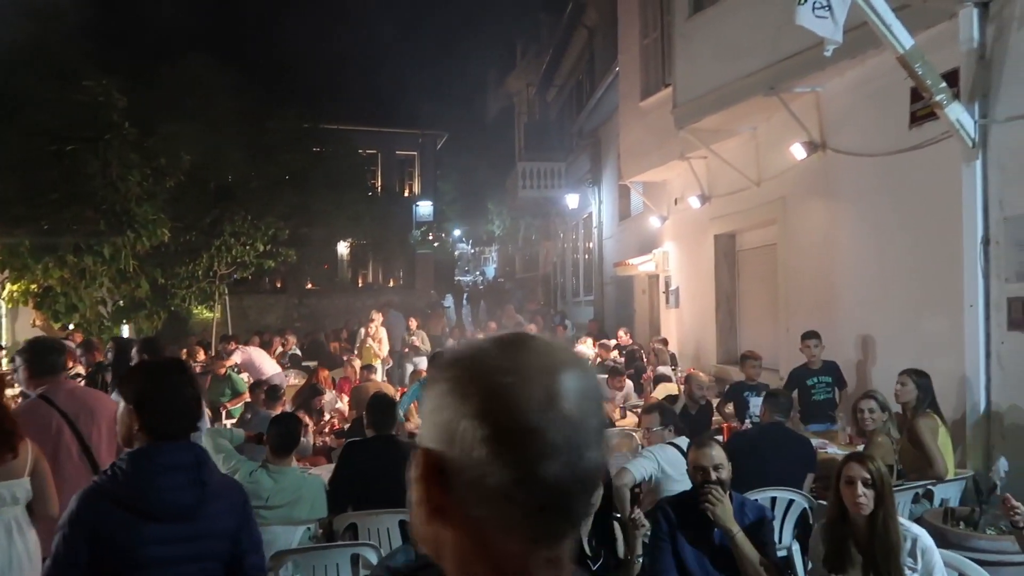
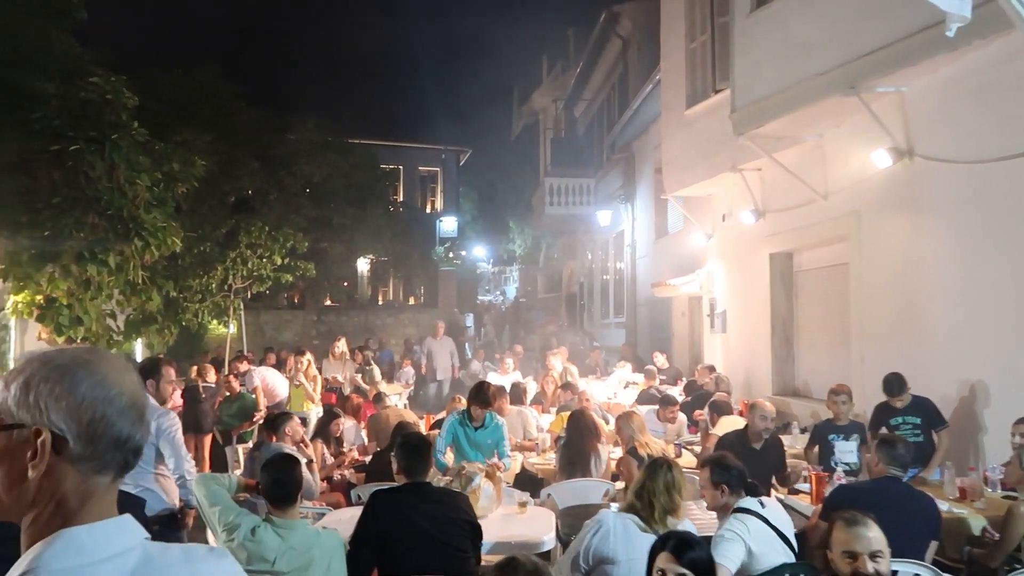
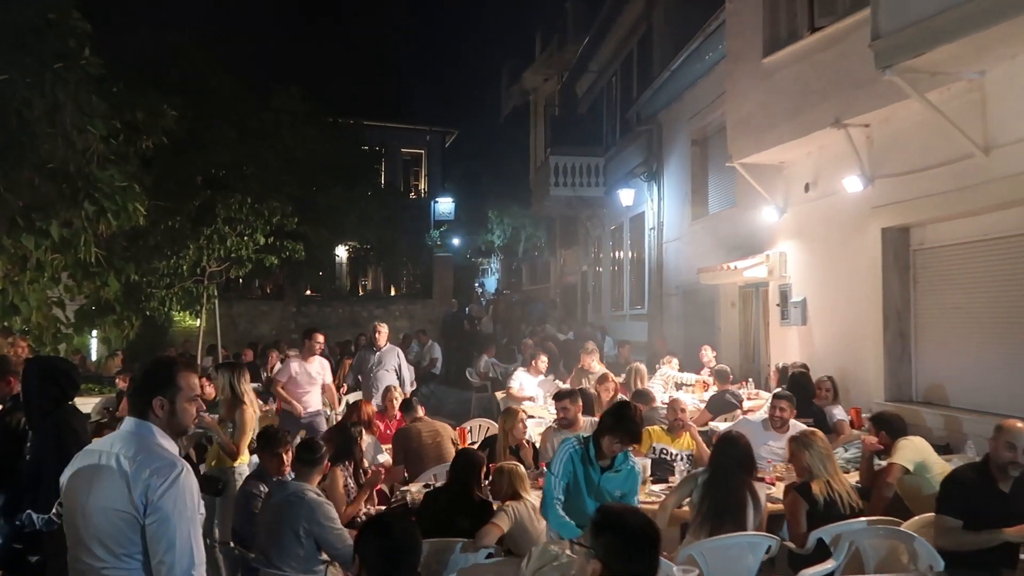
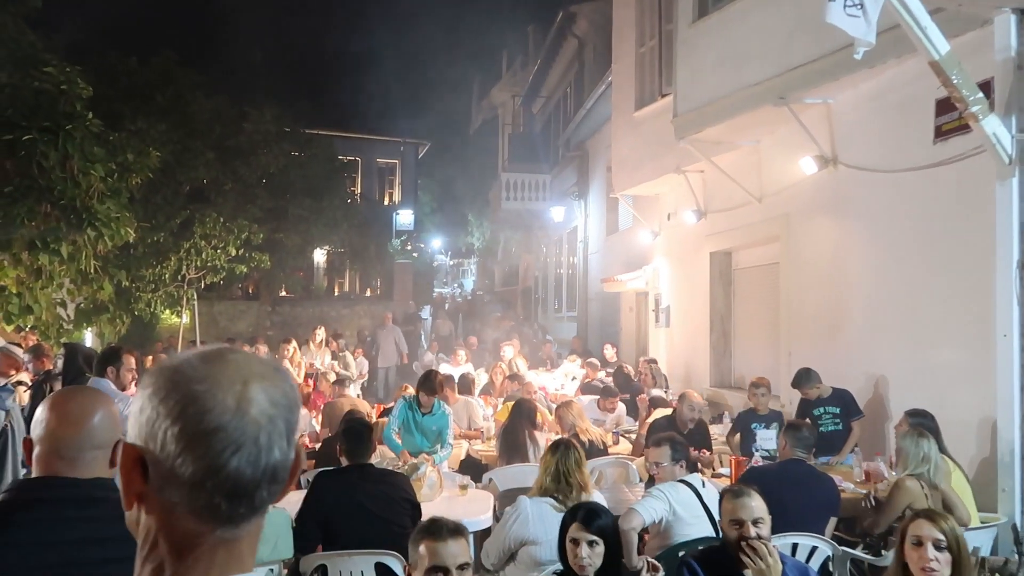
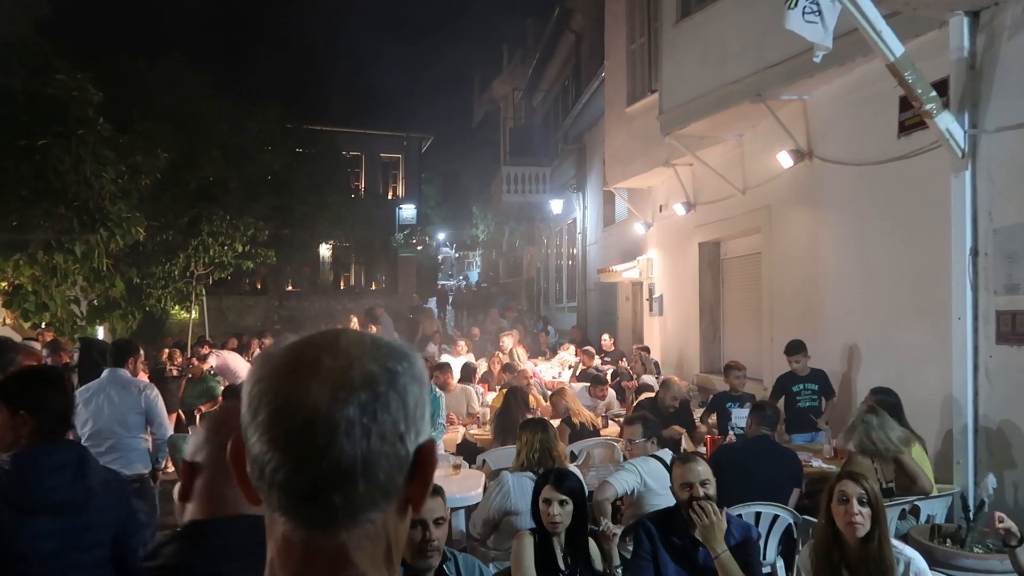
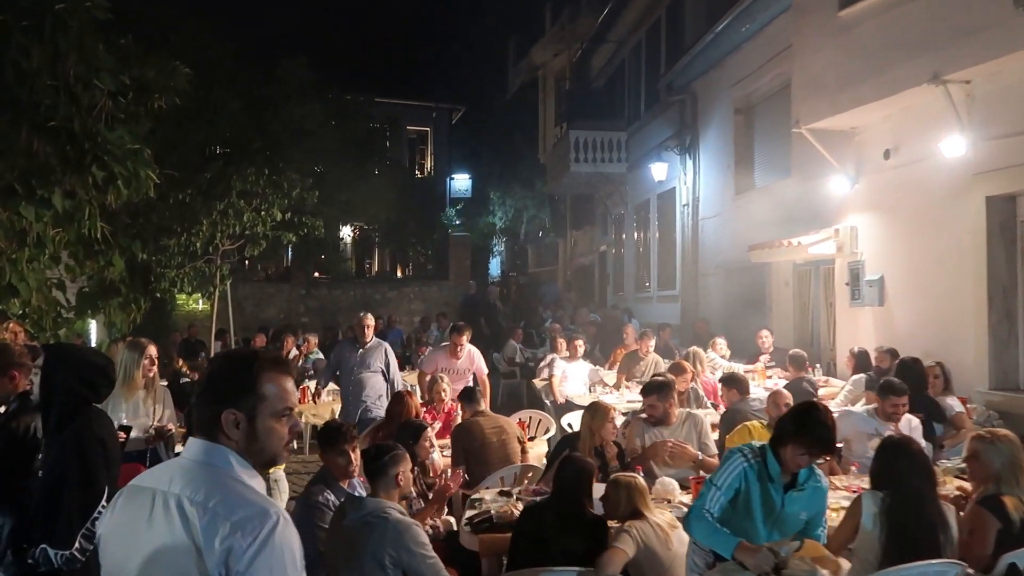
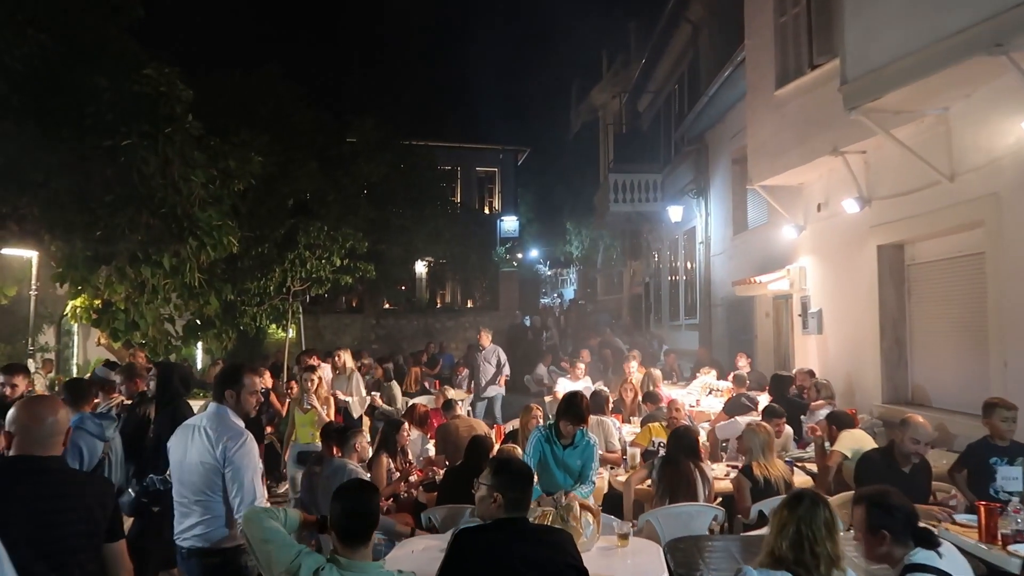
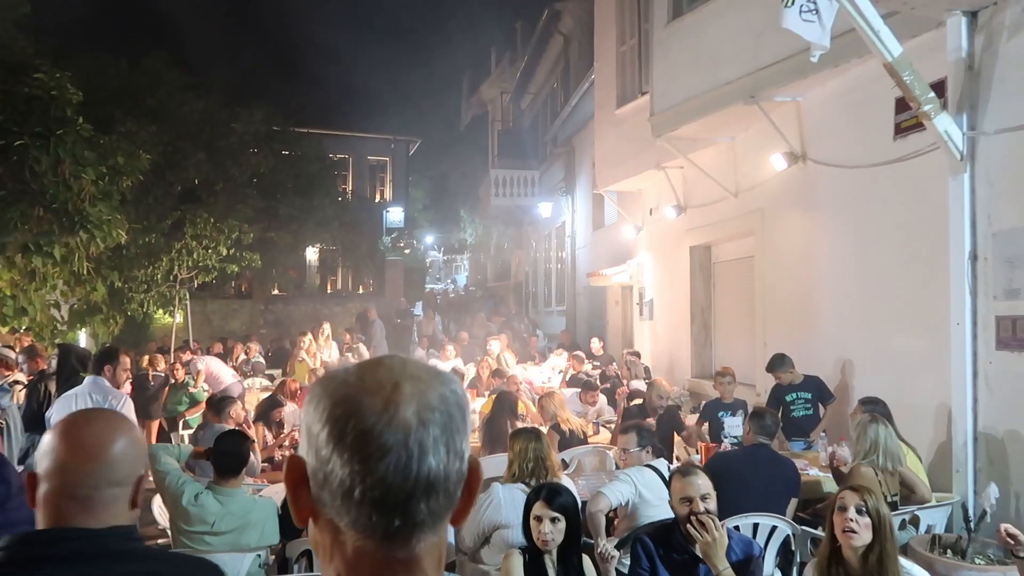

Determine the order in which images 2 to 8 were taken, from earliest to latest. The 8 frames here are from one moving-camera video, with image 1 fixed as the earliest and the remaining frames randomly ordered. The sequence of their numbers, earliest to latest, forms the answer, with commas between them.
5, 8, 4, 2, 7, 3, 6
